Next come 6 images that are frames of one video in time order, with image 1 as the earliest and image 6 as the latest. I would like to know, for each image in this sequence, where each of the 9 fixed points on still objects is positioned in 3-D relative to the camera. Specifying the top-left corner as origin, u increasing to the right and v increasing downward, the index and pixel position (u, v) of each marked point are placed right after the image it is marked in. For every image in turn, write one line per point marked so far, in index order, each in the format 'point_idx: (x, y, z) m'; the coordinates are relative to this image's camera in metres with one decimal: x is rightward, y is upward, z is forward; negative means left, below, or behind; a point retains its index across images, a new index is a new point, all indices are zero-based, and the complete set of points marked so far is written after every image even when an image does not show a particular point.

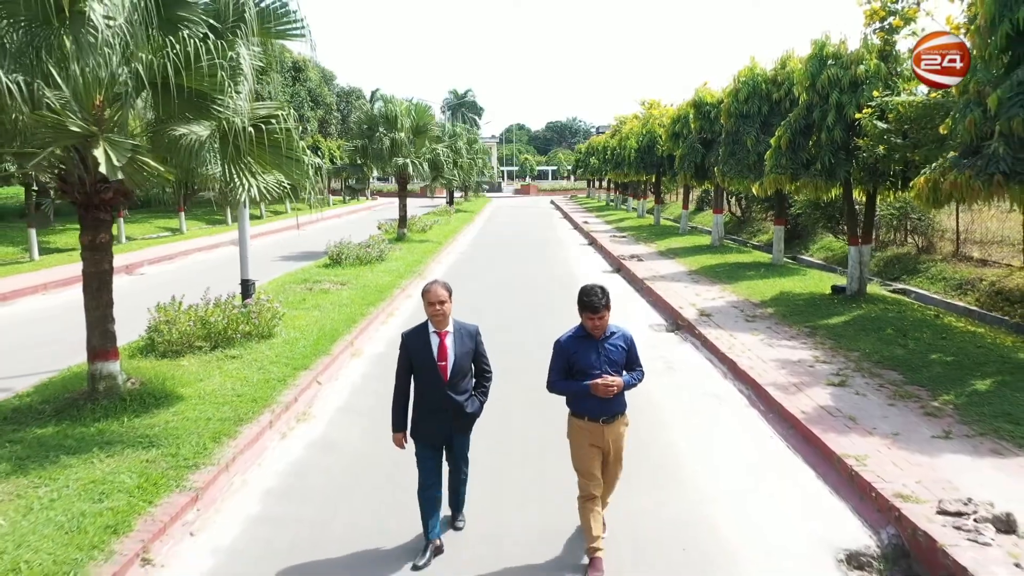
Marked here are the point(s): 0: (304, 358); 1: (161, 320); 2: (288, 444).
0: (-2.3, -0.8, +7.9) m
1: (-4.0, -0.4, +8.2) m
2: (-1.9, -1.3, +5.9) m
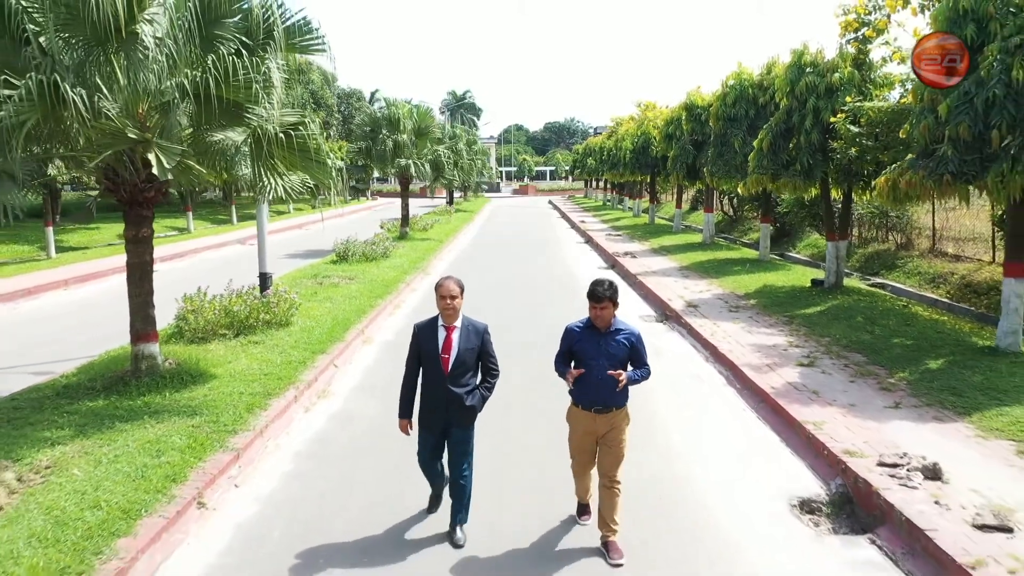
0: (-2.3, -0.7, +8.6) m
1: (-4.0, -0.3, +8.9) m
2: (-1.9, -1.2, +6.6) m
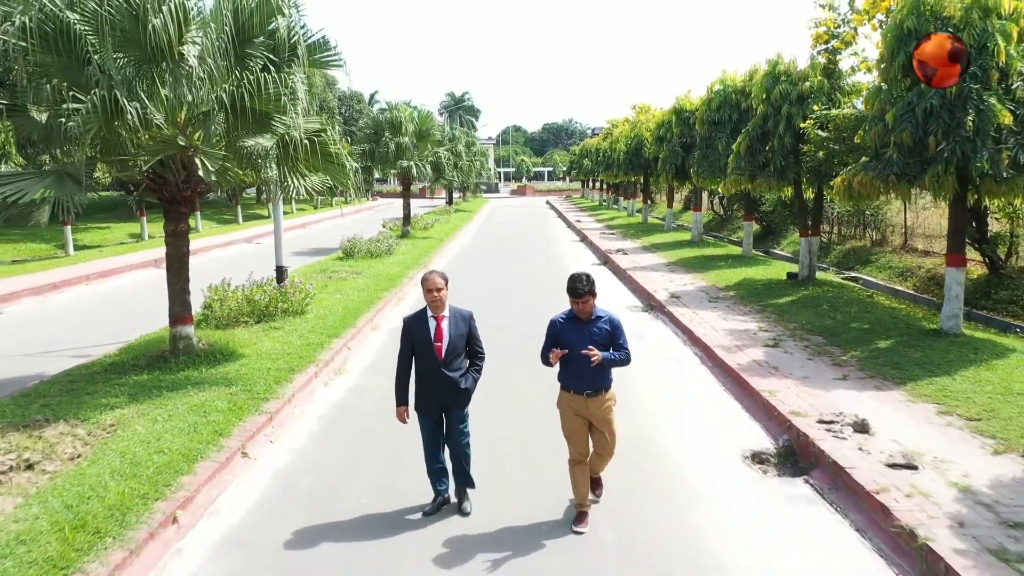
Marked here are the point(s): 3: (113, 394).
0: (-2.3, -0.5, +9.5) m
1: (-4.0, -0.1, +9.8) m
2: (-1.9, -1.1, +7.5) m
3: (-3.7, -1.0, +6.7) m
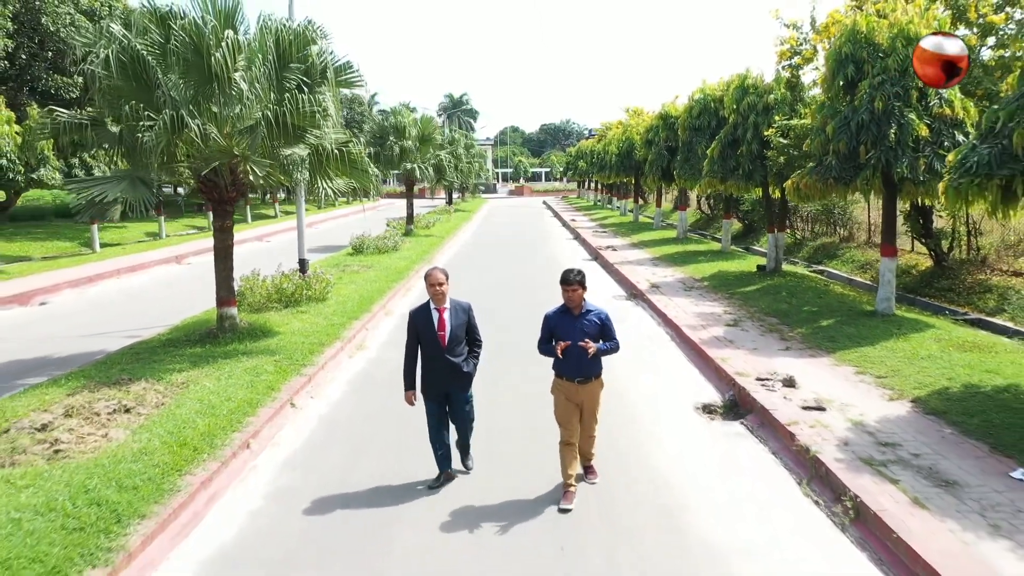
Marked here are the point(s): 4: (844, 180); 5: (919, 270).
0: (-2.4, -0.4, +10.9) m
1: (-4.1, 0.0, +11.2) m
2: (-1.9, -0.9, +8.9) m
3: (-3.8, -0.8, +8.1) m
4: (+4.3, +1.4, +9.3) m
5: (+7.4, +0.3, +13.1) m
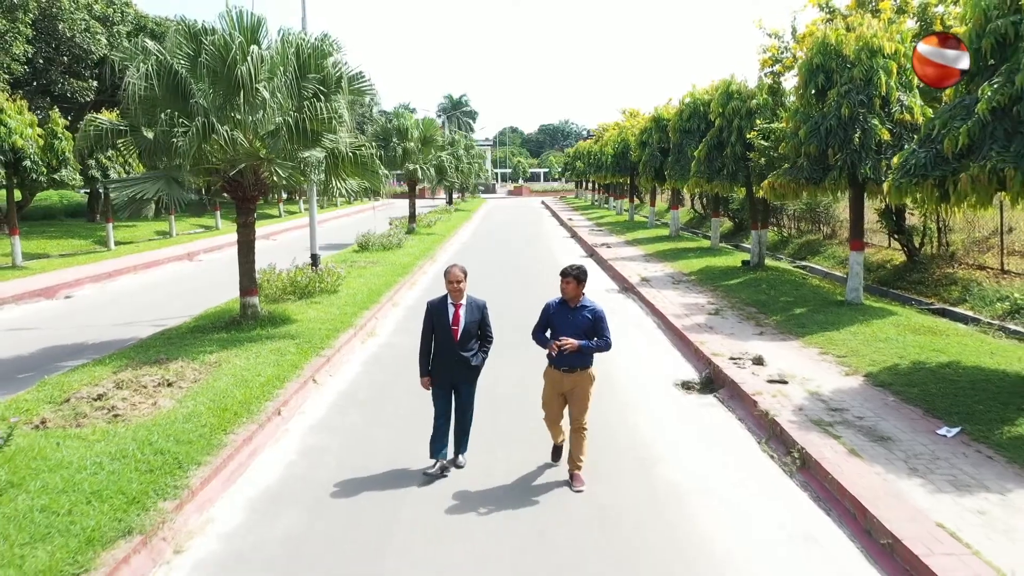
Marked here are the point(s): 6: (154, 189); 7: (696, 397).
0: (-2.4, -0.2, +11.7) m
1: (-4.1, +0.1, +12.0) m
2: (-2.0, -0.8, +9.7) m
3: (-3.8, -0.7, +8.9) m
4: (+4.3, +1.5, +10.1) m
5: (+7.3, +0.5, +13.9) m
6: (-4.5, +1.2, +9.0) m
7: (+1.9, -1.1, +7.6) m
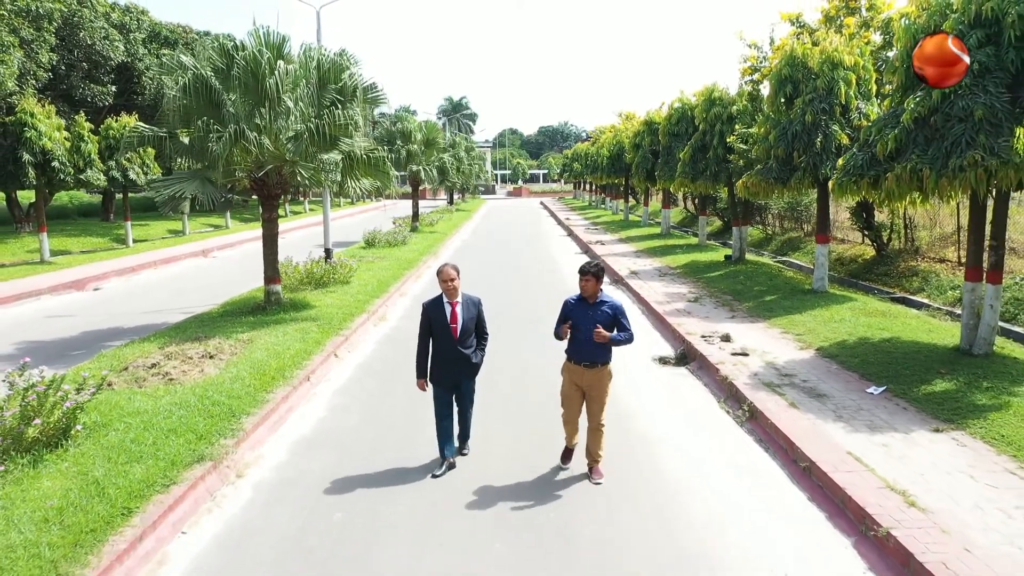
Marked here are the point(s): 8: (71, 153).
0: (-2.4, -0.1, +12.8) m
1: (-4.1, +0.3, +13.1) m
2: (-2.0, -0.6, +10.8) m
3: (-3.8, -0.5, +10.0) m
4: (+4.2, +1.7, +11.2) m
5: (+7.3, +0.6, +15.0) m
6: (-4.5, +1.4, +10.1) m
7: (+1.9, -1.0, +8.6) m
8: (-11.5, +3.5, +18.9) m
